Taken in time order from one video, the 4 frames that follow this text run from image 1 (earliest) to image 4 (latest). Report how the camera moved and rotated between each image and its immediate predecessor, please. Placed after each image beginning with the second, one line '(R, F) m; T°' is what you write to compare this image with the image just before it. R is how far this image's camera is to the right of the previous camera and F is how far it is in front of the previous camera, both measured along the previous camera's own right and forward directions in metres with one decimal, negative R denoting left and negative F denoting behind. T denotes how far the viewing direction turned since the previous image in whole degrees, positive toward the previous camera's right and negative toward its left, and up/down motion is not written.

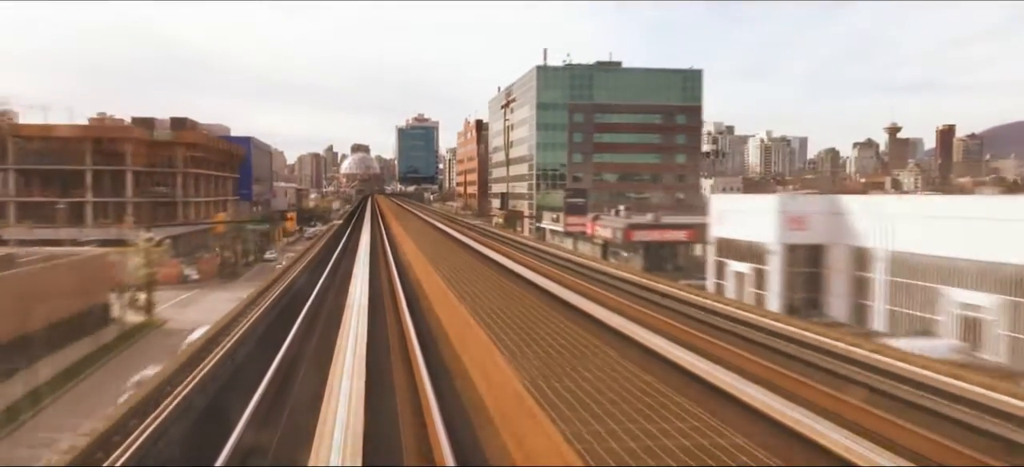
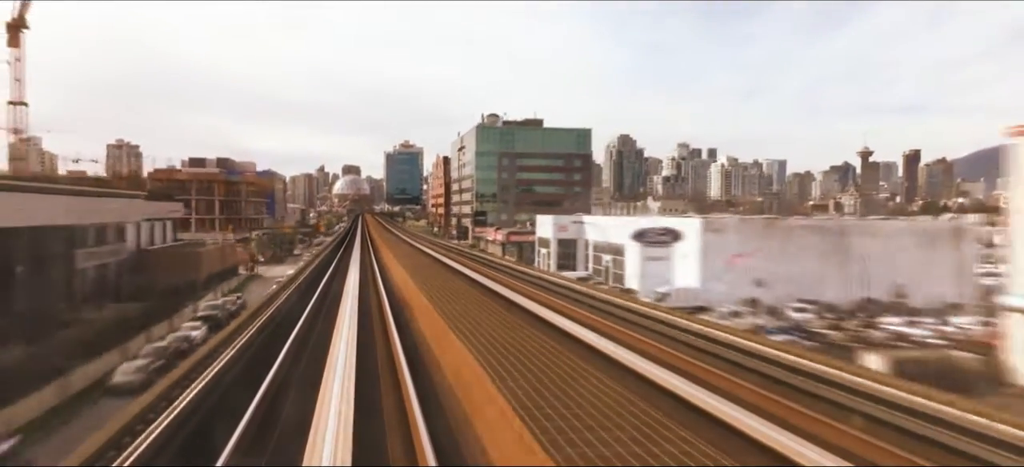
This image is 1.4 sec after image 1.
(+0.3, -1.3) m; +1°
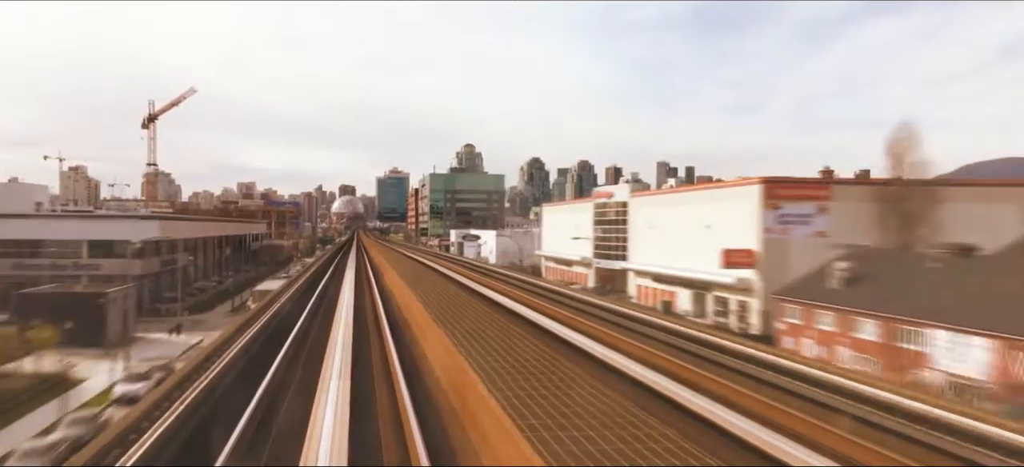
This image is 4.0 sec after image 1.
(+0.3, -1.2) m; 0°
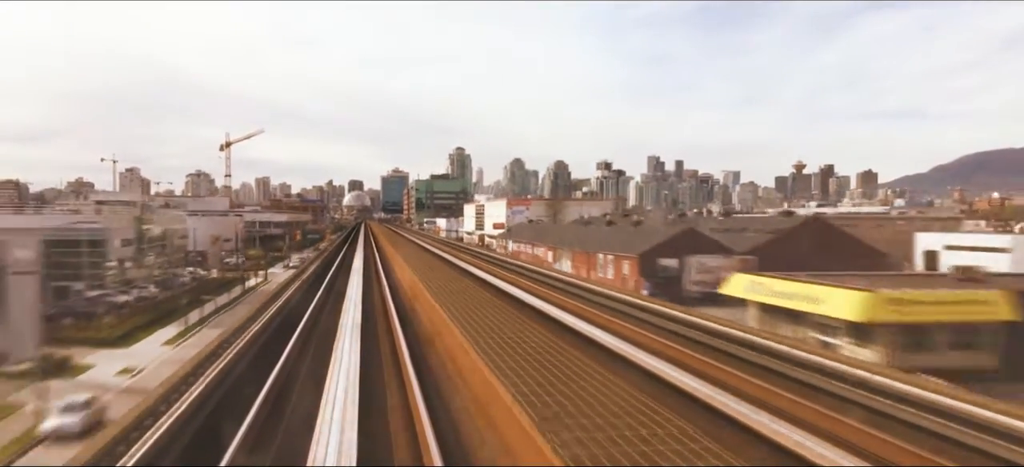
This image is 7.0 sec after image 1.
(0.0, +0.1) m; -1°
